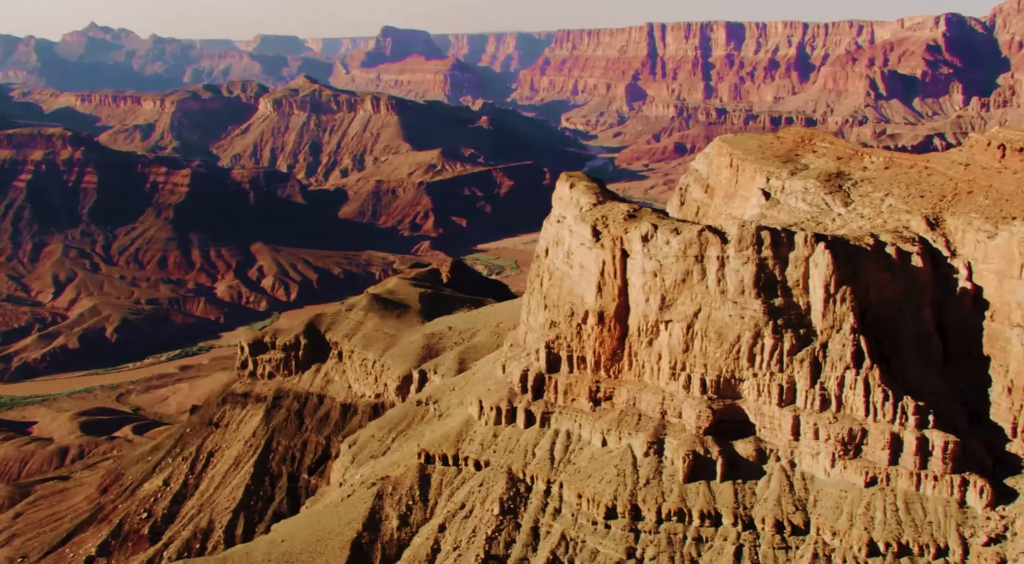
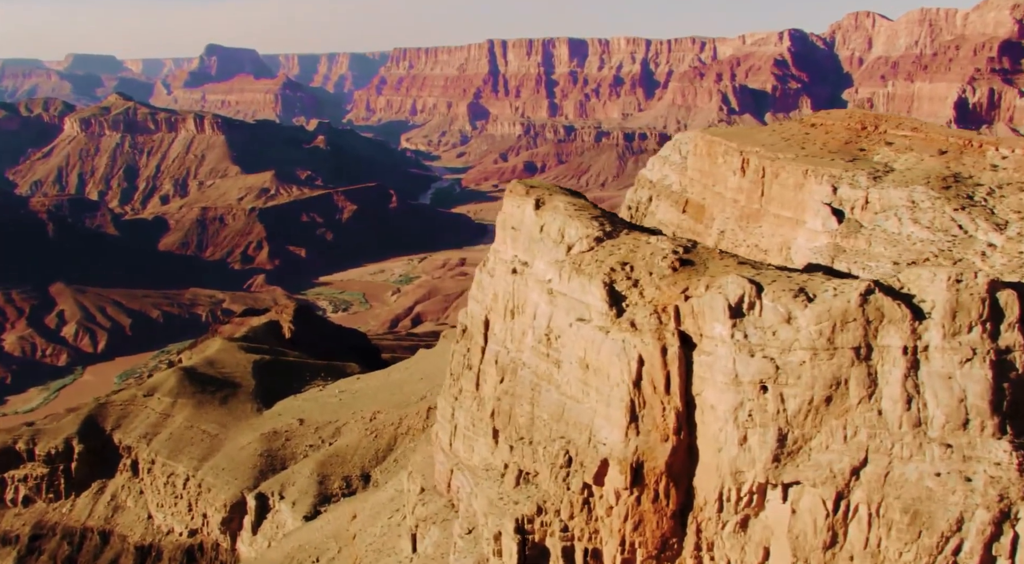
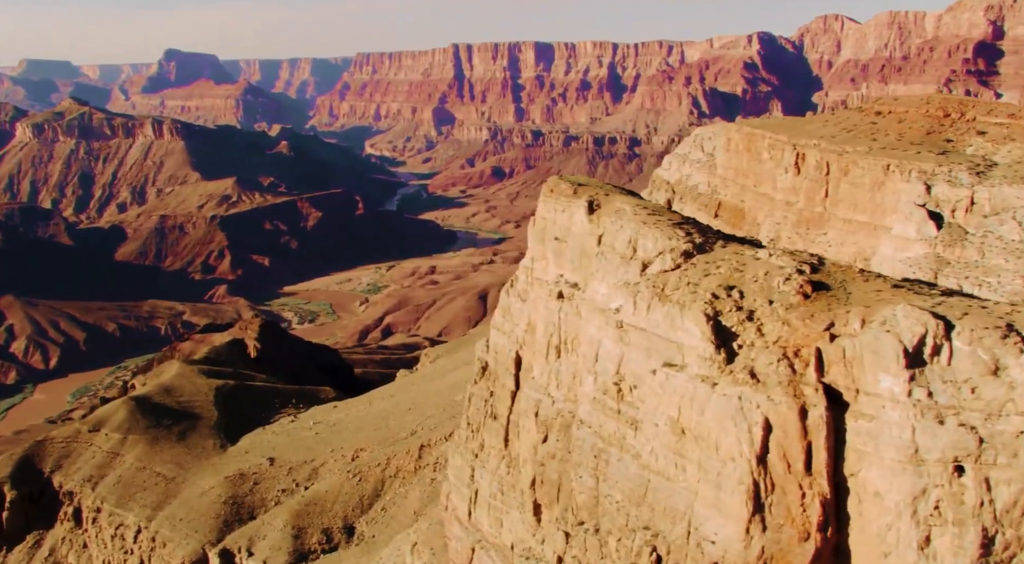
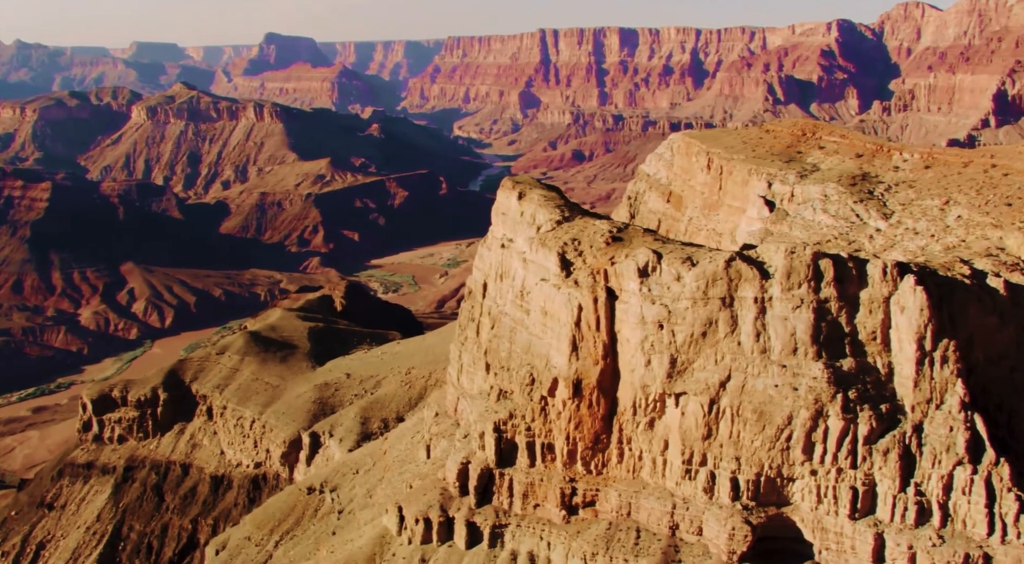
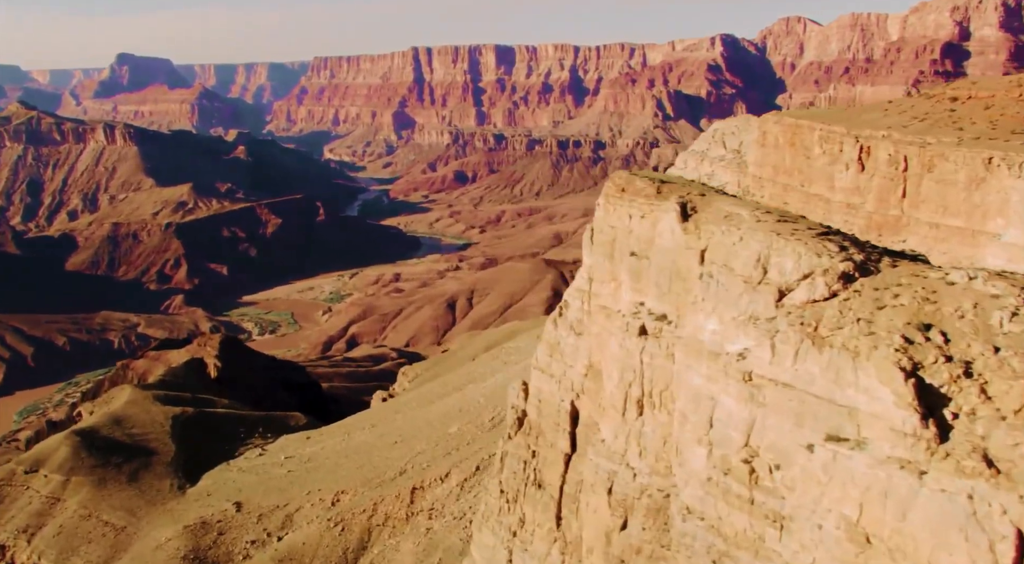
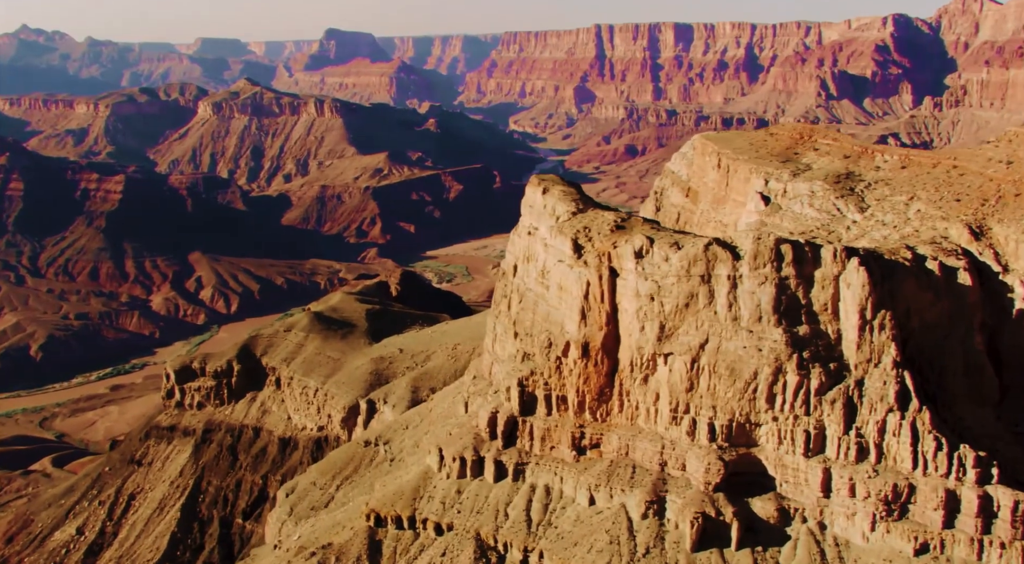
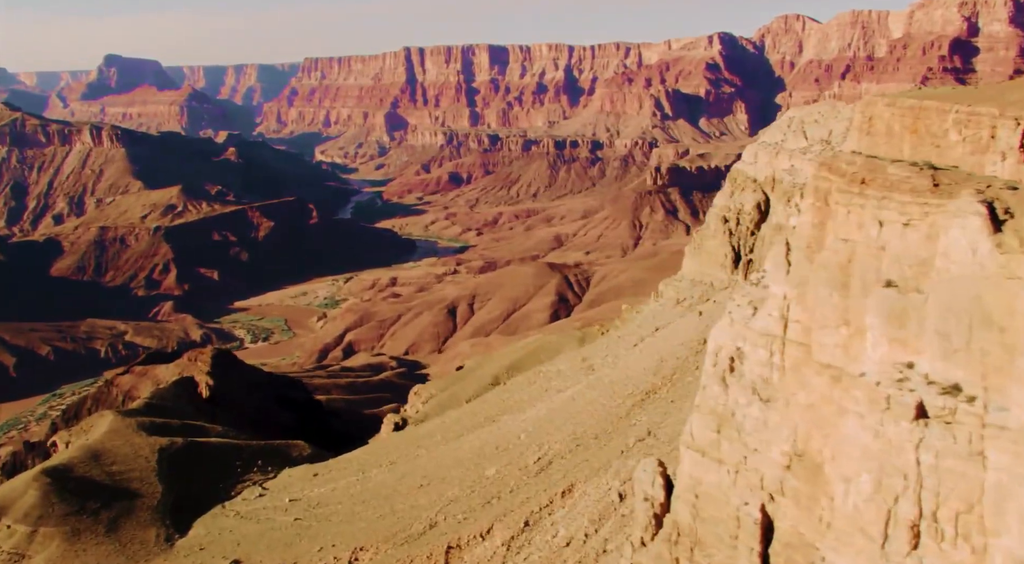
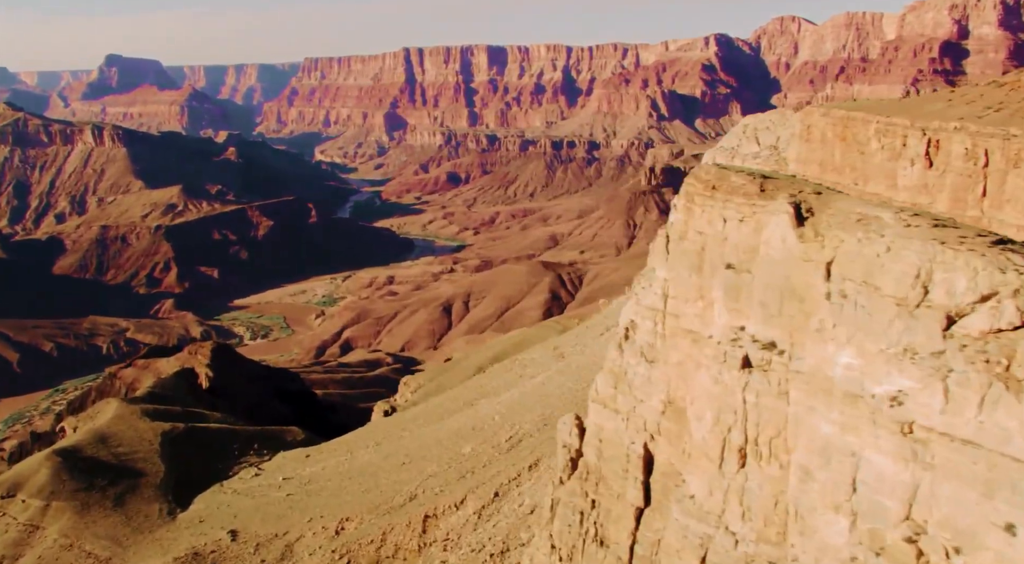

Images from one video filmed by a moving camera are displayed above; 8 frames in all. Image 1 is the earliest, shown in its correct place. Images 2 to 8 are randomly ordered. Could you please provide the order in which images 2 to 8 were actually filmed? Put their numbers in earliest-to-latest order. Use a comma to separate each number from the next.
6, 4, 2, 3, 5, 8, 7
